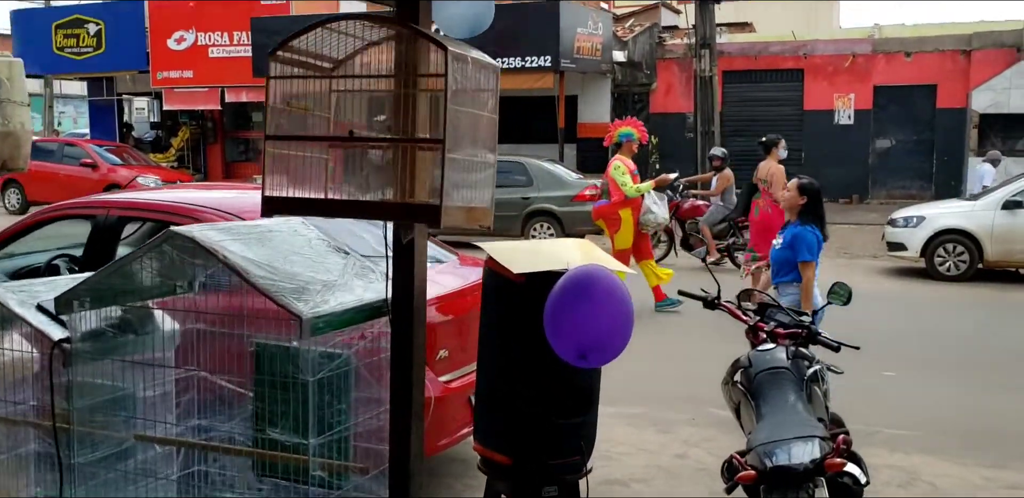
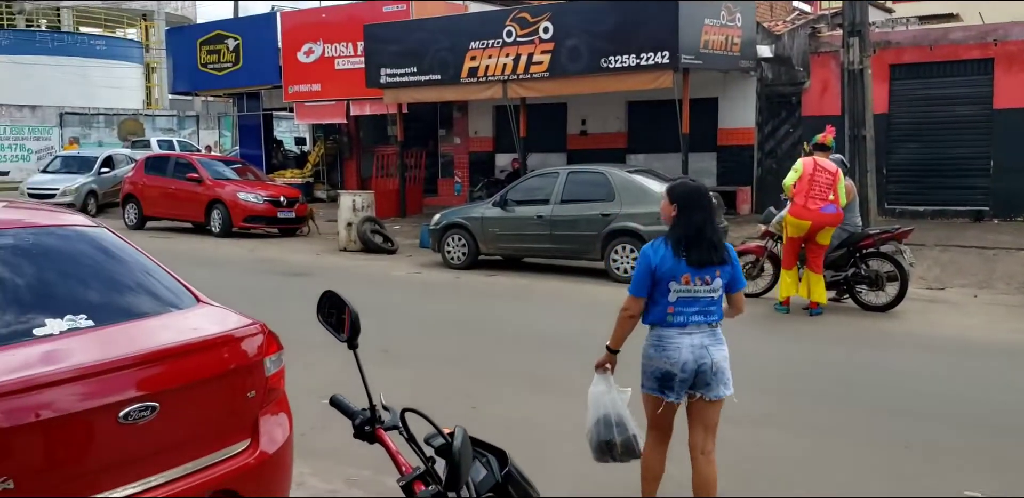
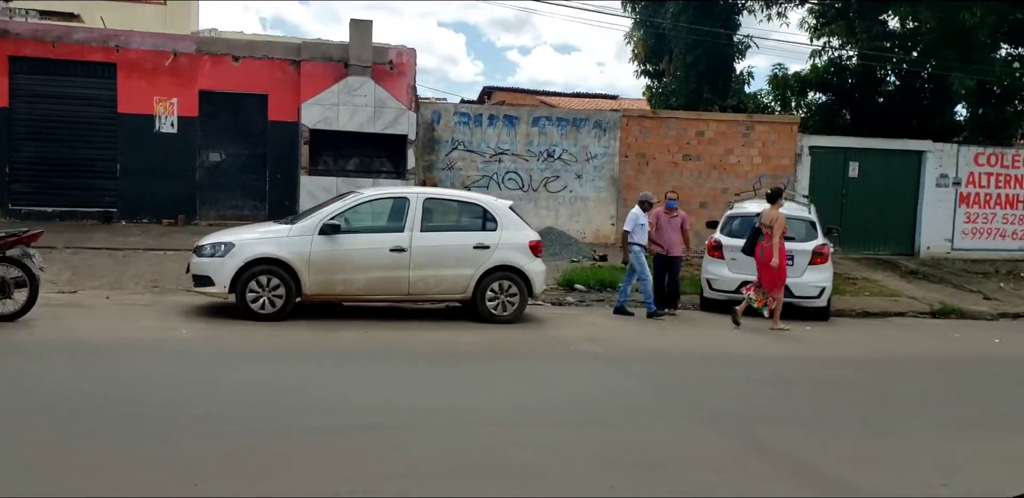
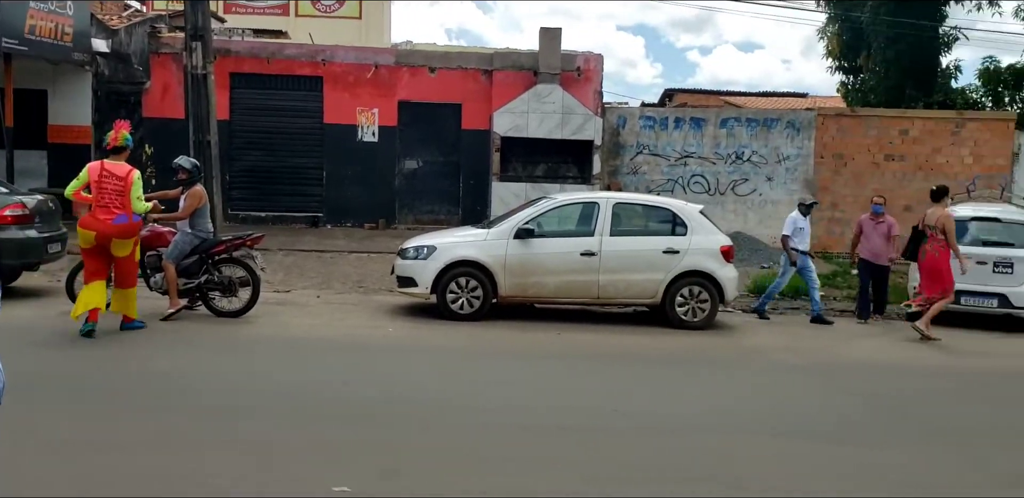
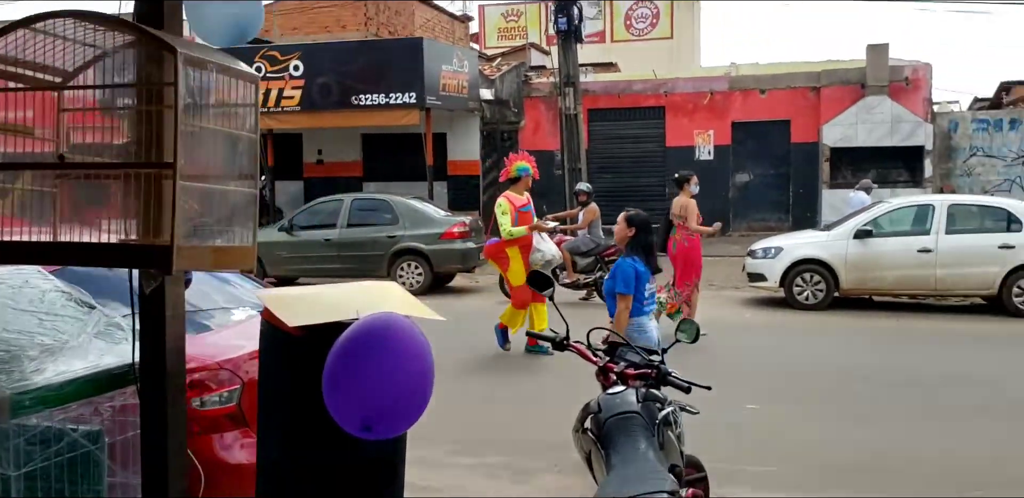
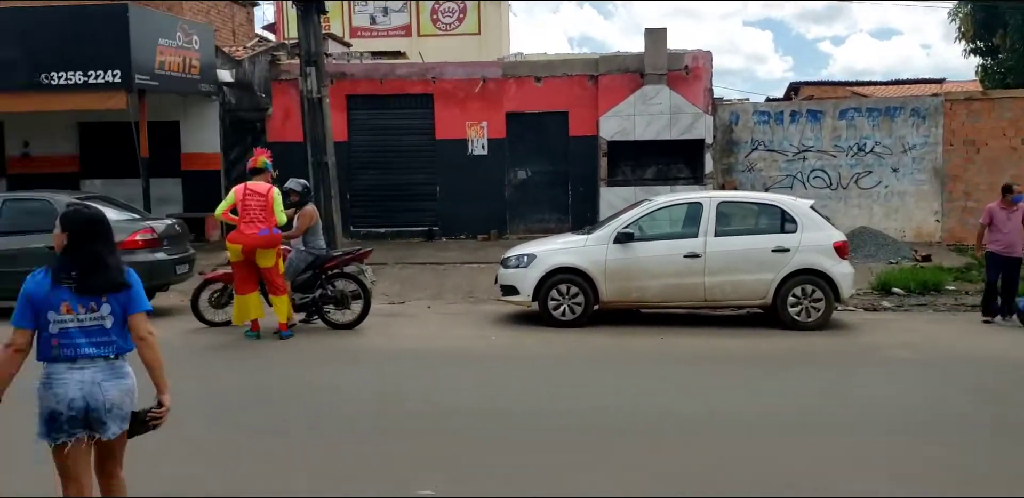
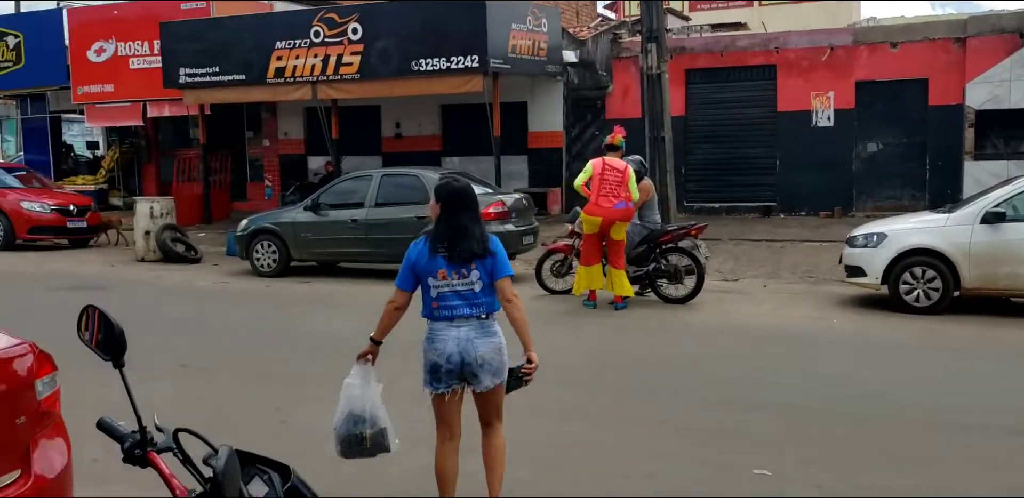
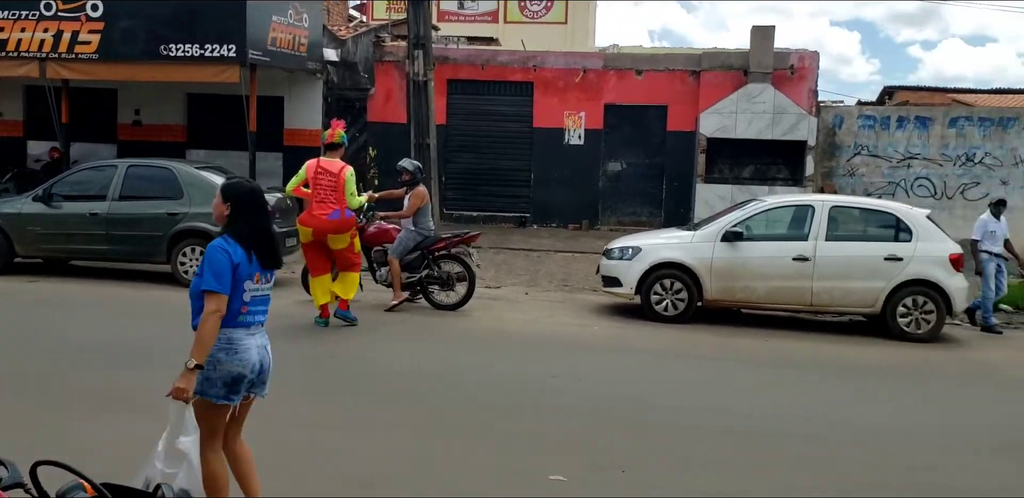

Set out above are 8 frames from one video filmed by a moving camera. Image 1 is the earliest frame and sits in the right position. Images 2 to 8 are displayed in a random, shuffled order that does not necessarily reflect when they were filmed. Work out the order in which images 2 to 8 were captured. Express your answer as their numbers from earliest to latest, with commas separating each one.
5, 8, 4, 3, 6, 7, 2
